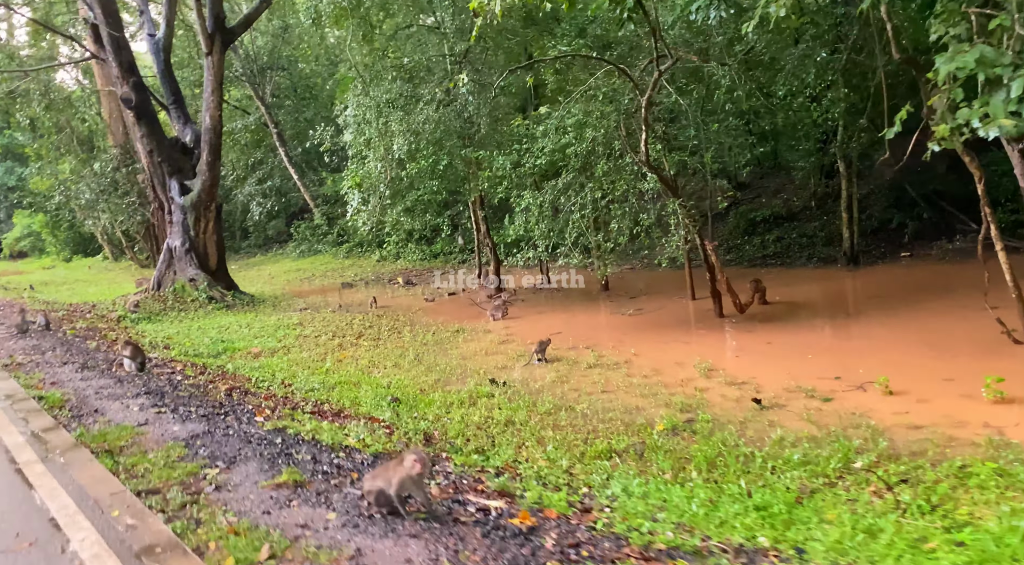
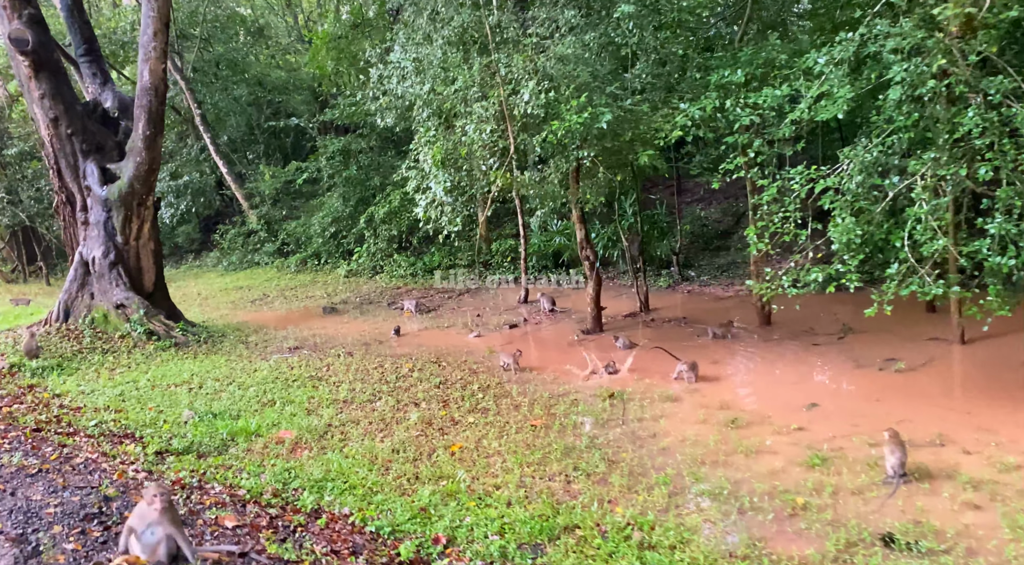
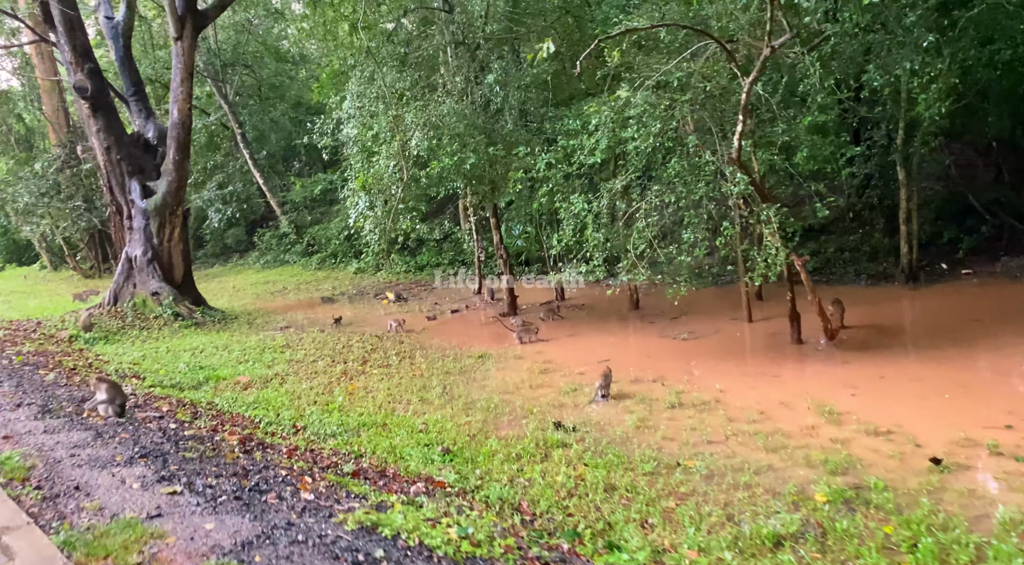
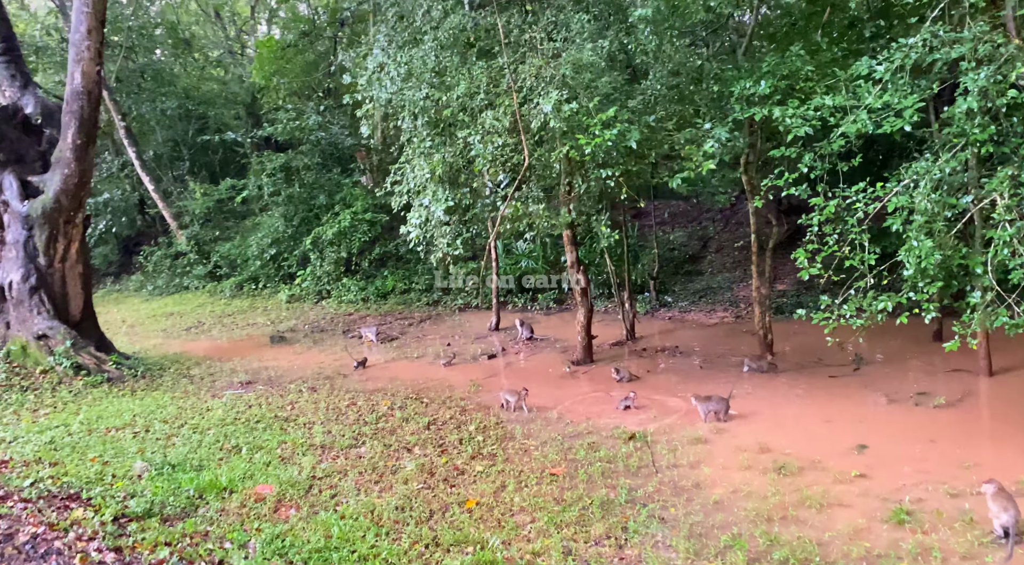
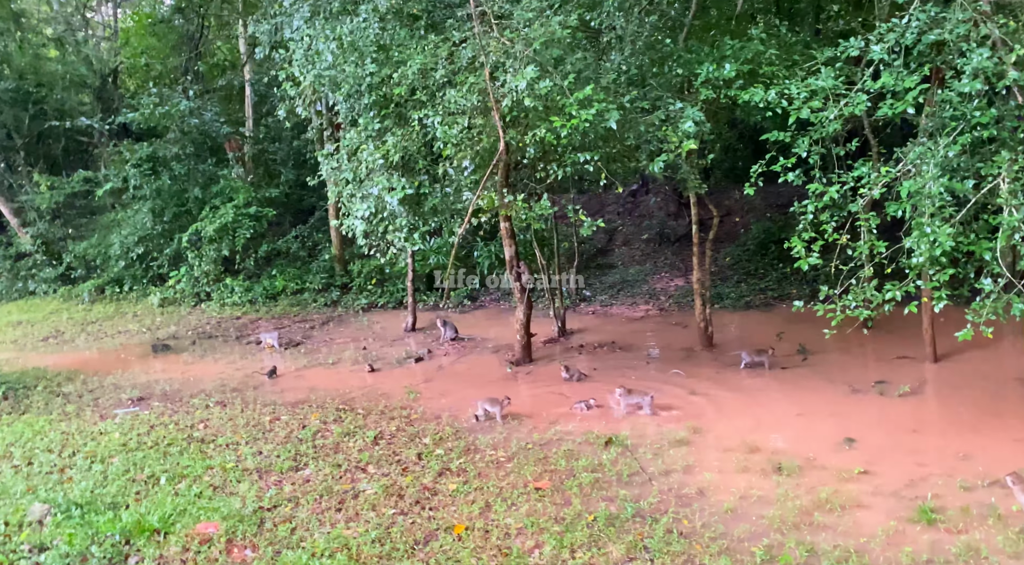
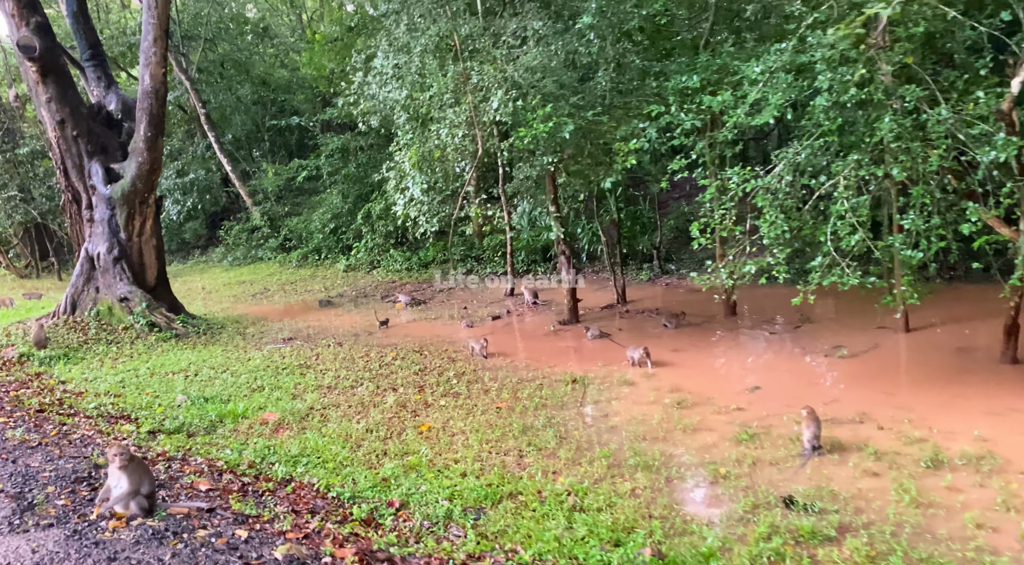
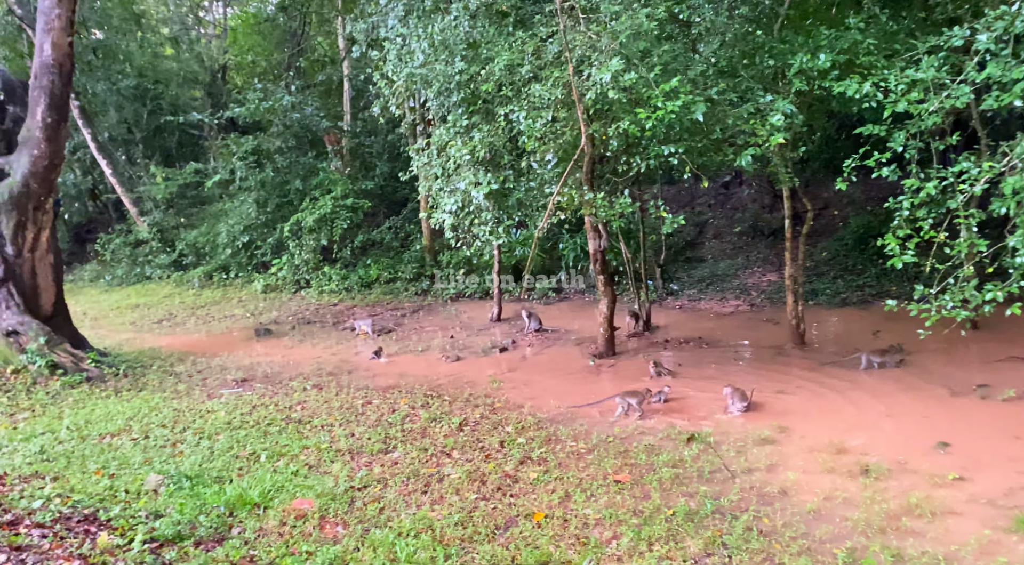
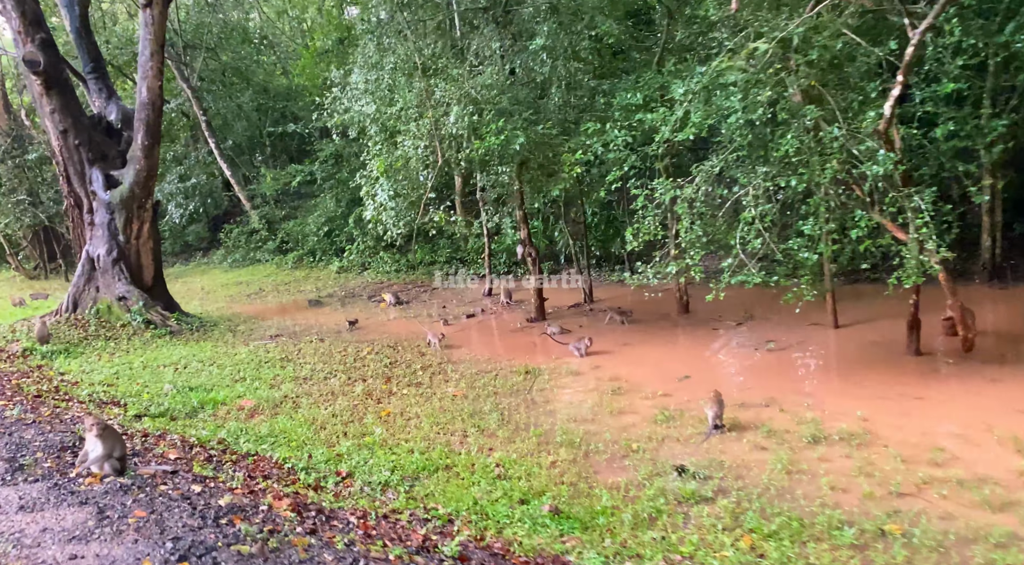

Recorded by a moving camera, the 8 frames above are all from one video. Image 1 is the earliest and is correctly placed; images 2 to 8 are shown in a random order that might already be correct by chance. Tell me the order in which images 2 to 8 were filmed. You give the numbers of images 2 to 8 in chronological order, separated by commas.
3, 8, 6, 2, 4, 5, 7
